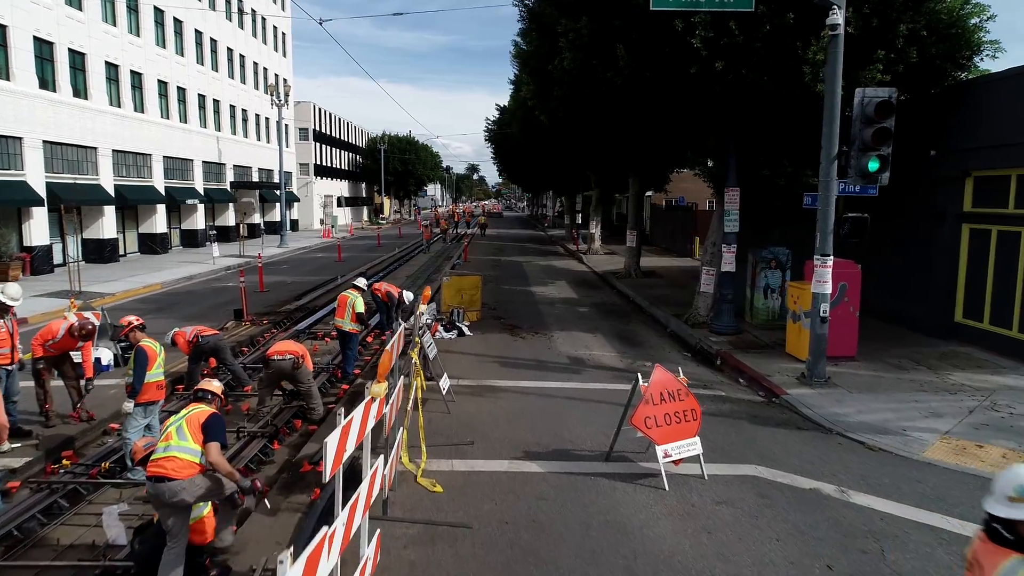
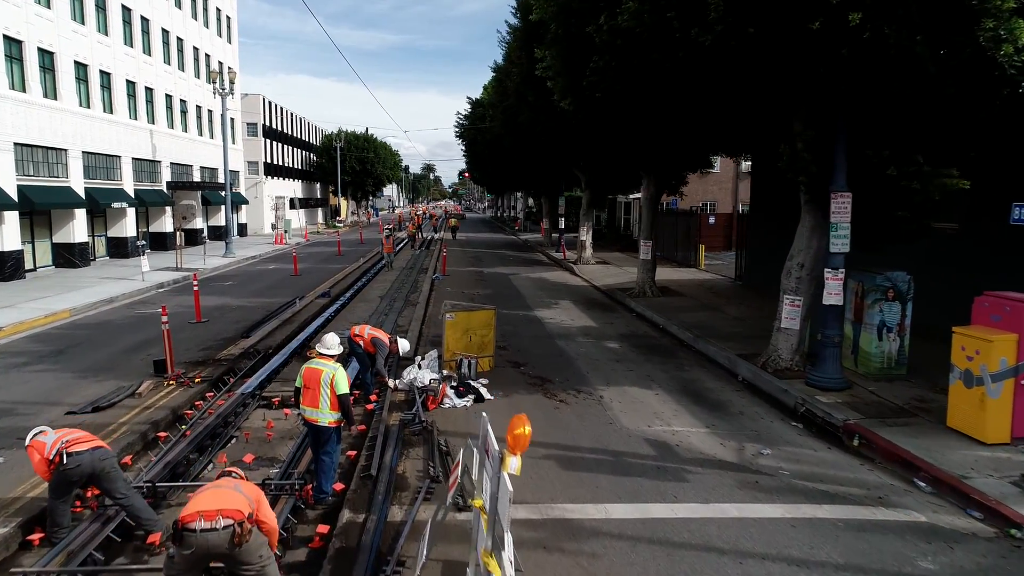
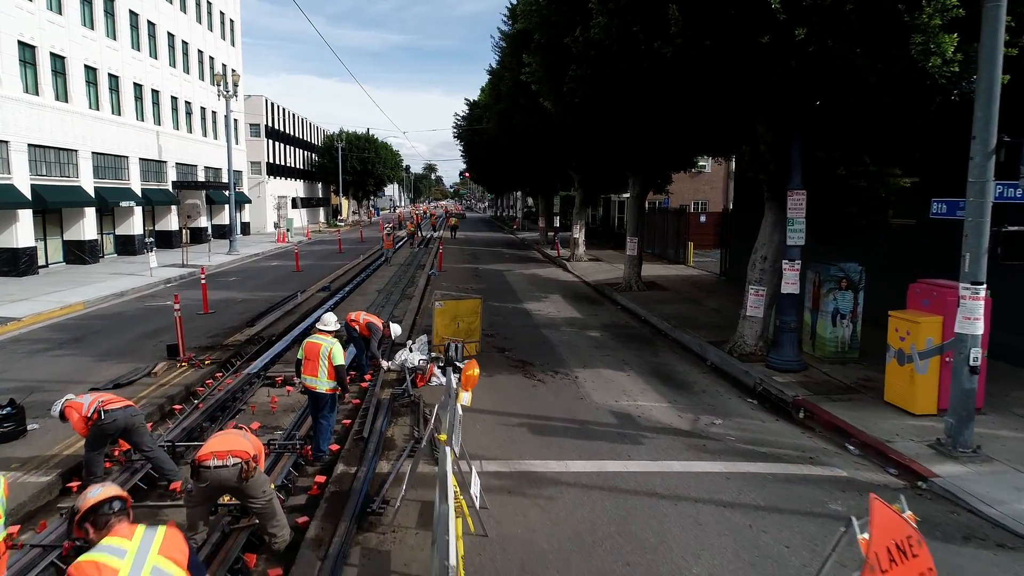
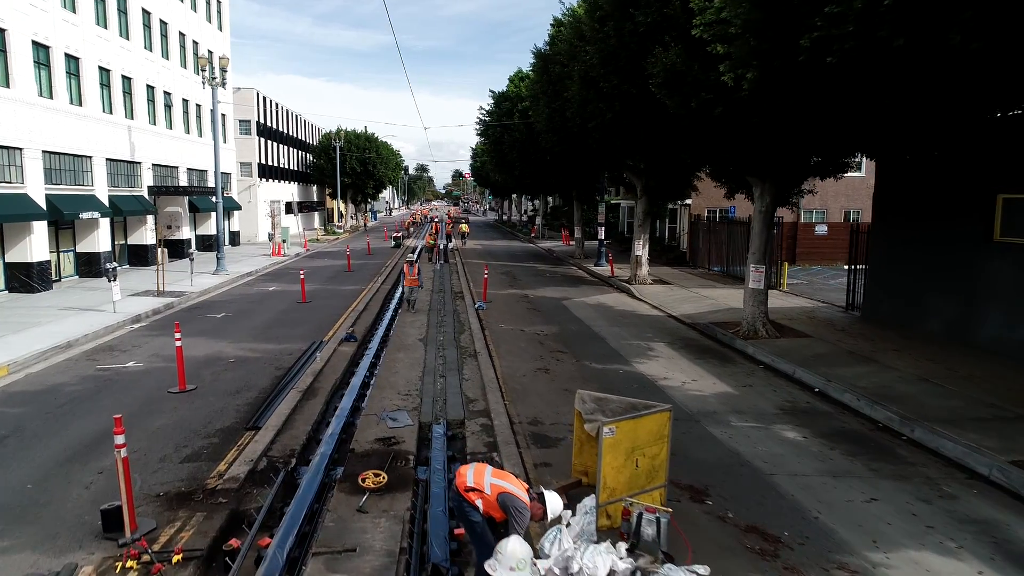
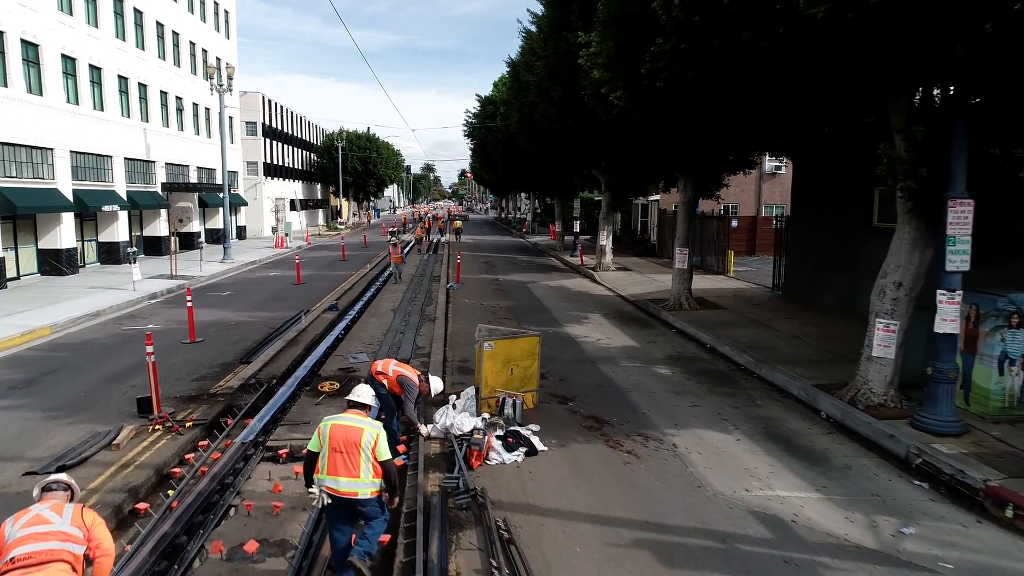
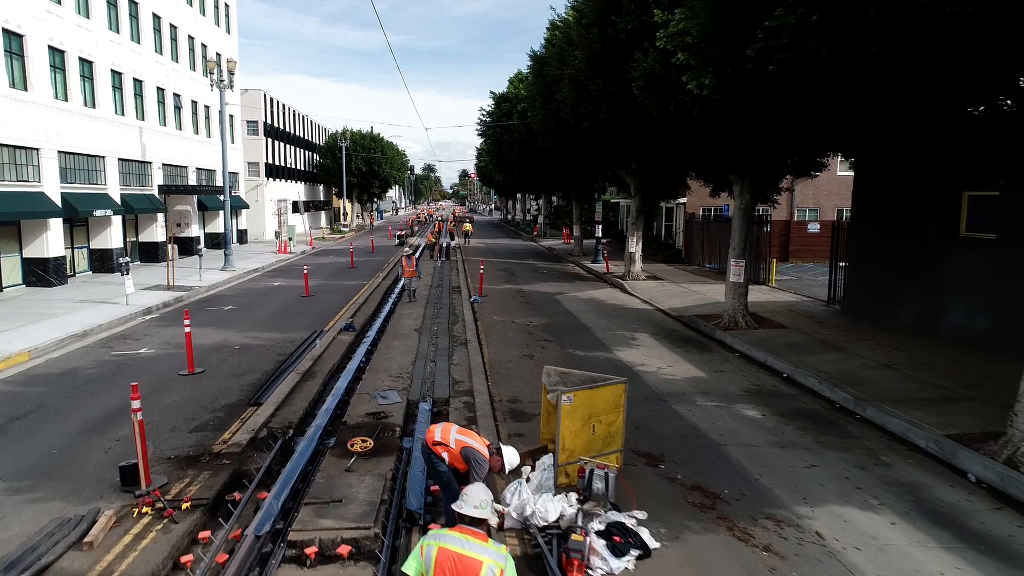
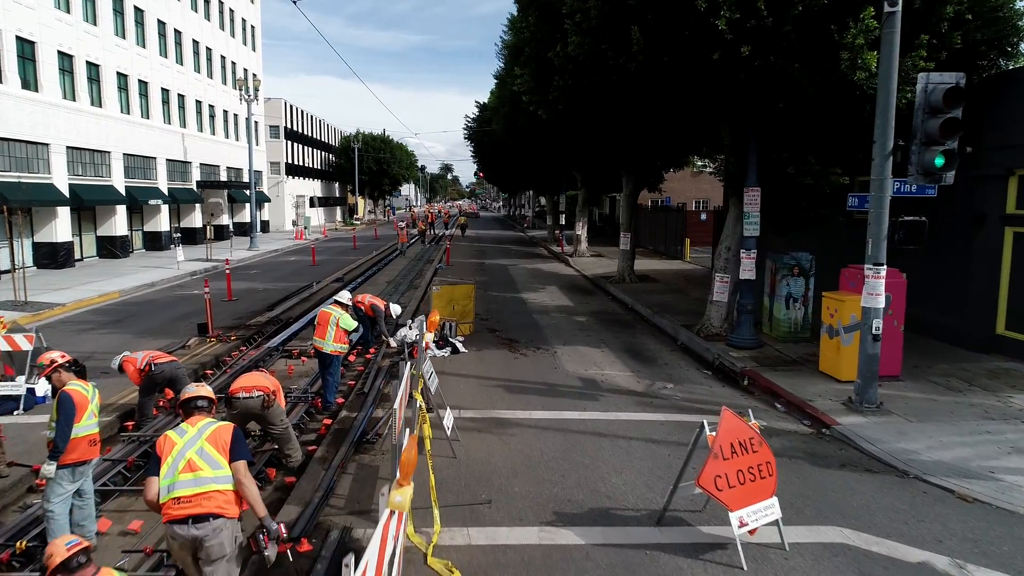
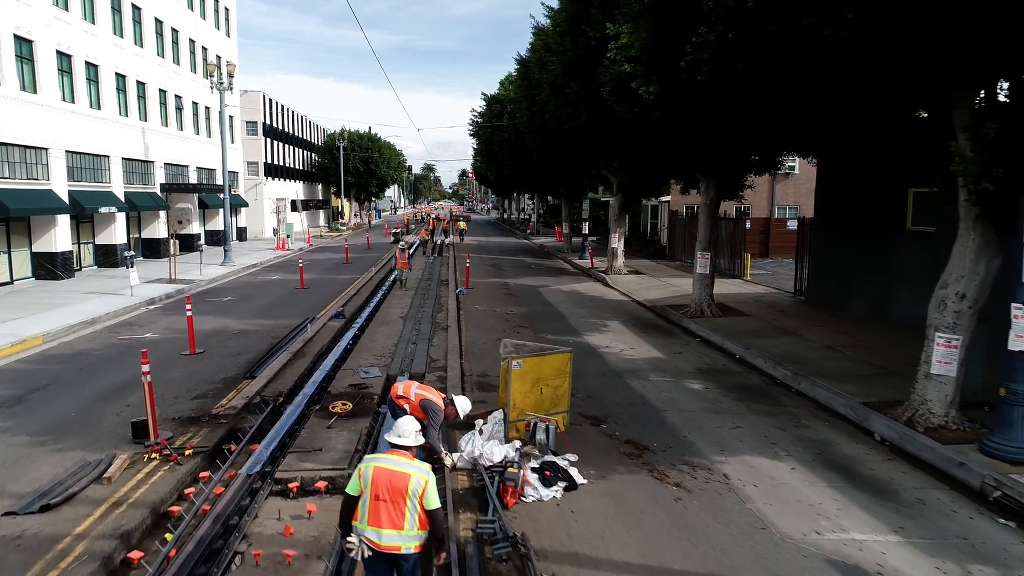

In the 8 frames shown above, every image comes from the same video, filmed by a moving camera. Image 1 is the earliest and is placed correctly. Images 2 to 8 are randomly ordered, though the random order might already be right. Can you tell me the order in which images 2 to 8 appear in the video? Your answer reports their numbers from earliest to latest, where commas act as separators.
7, 3, 2, 5, 8, 6, 4
